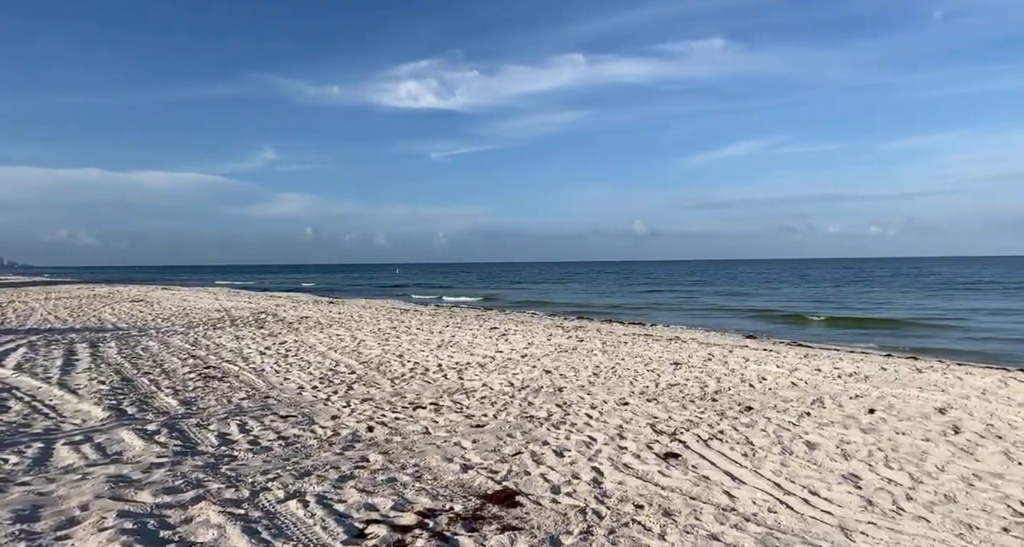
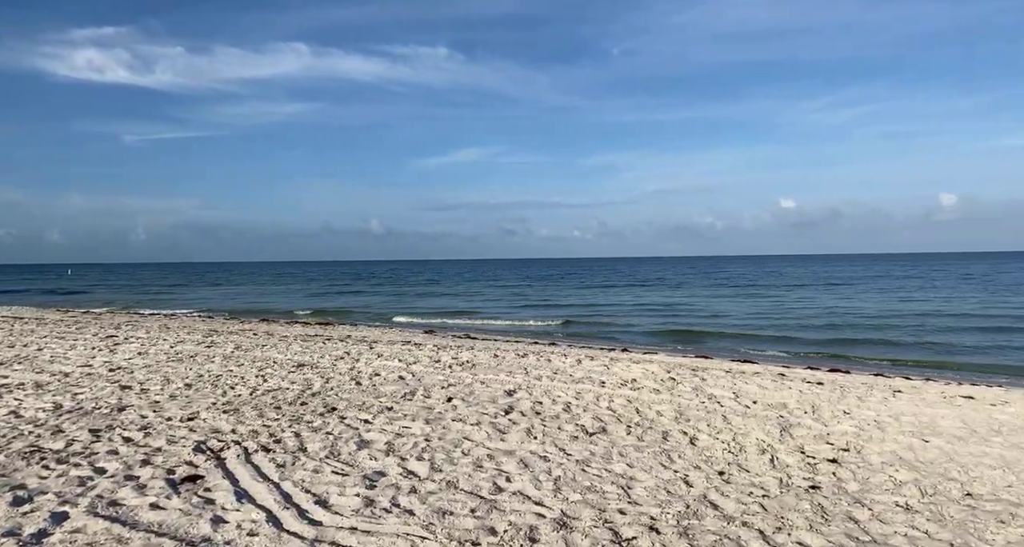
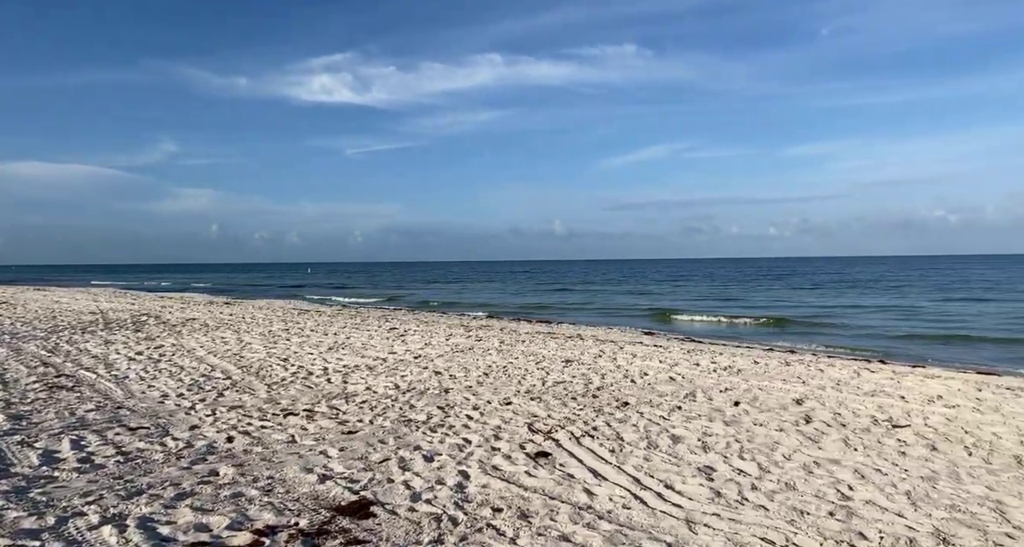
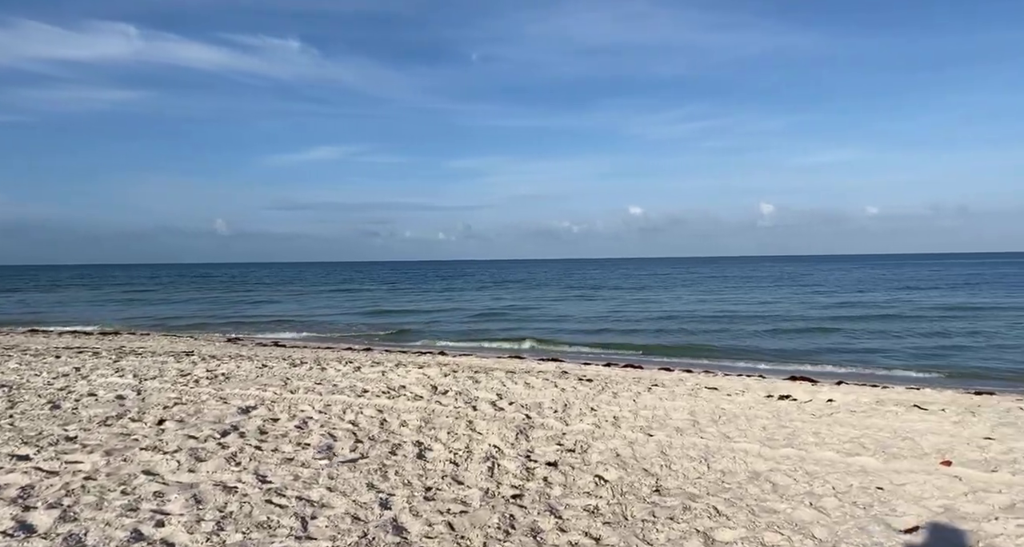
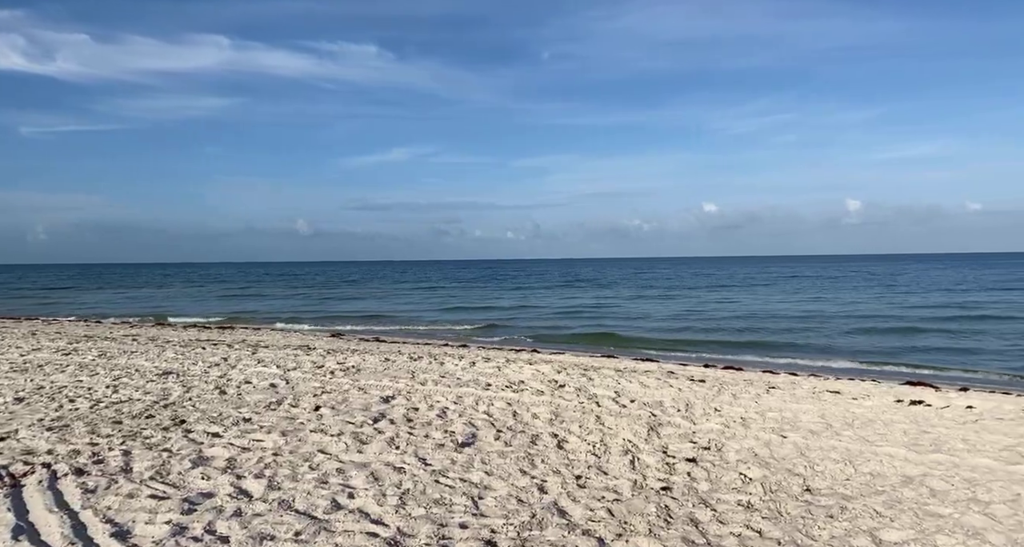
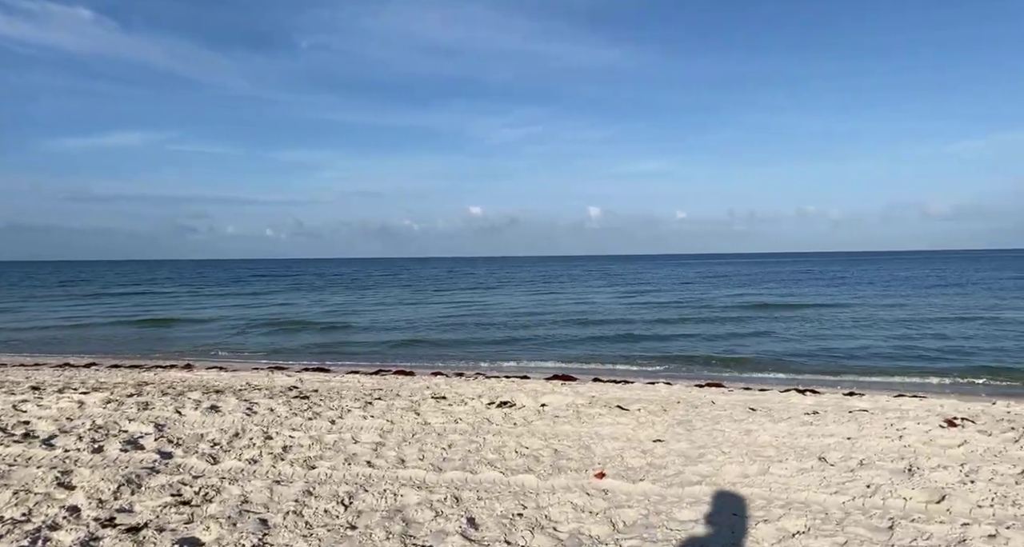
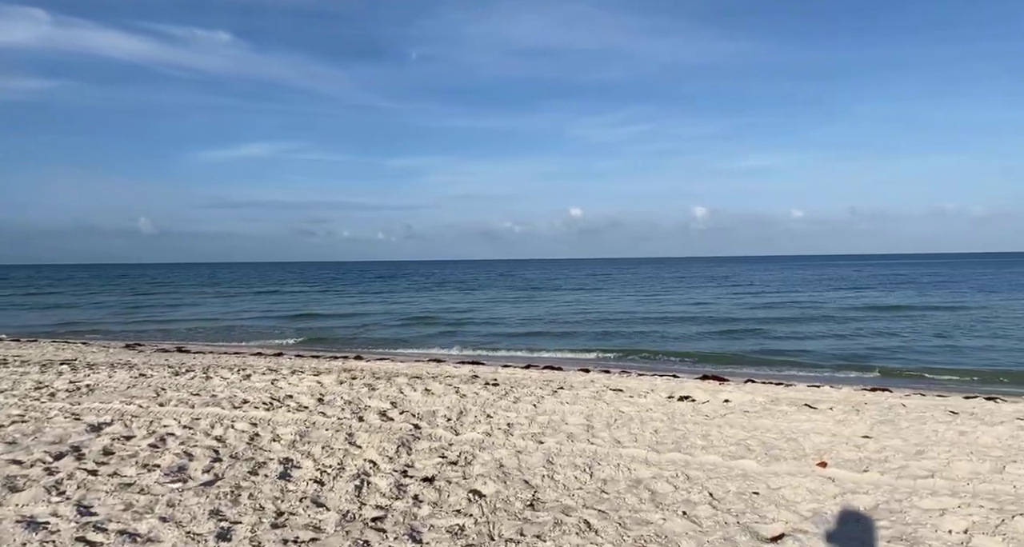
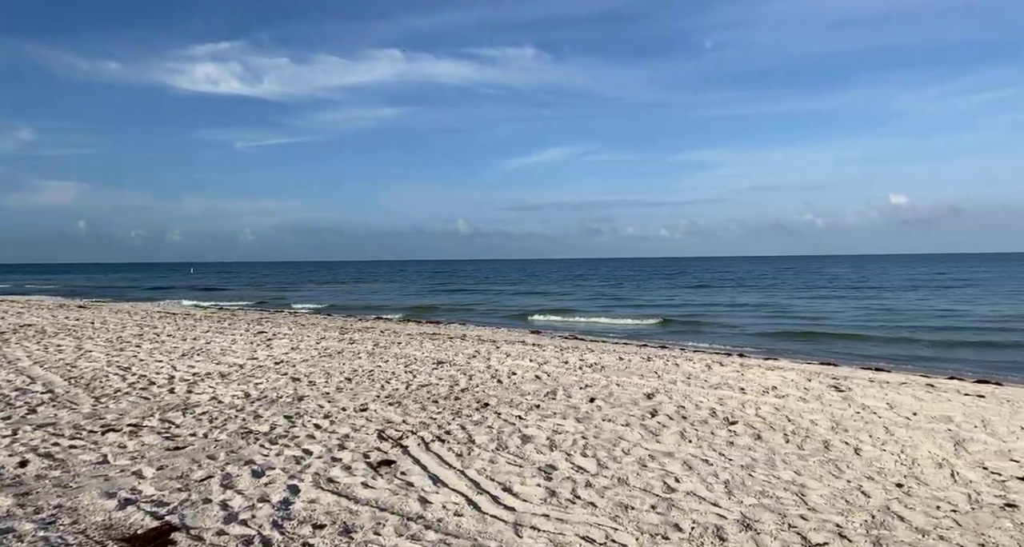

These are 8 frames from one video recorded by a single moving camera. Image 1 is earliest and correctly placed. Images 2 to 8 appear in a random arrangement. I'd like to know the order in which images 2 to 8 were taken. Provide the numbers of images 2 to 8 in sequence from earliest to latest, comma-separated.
3, 8, 2, 5, 4, 7, 6
